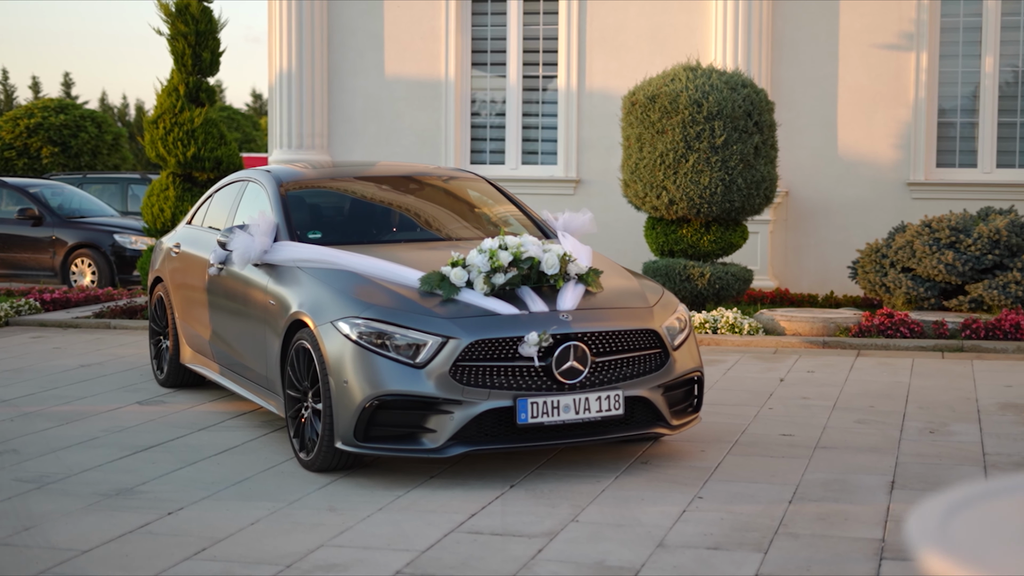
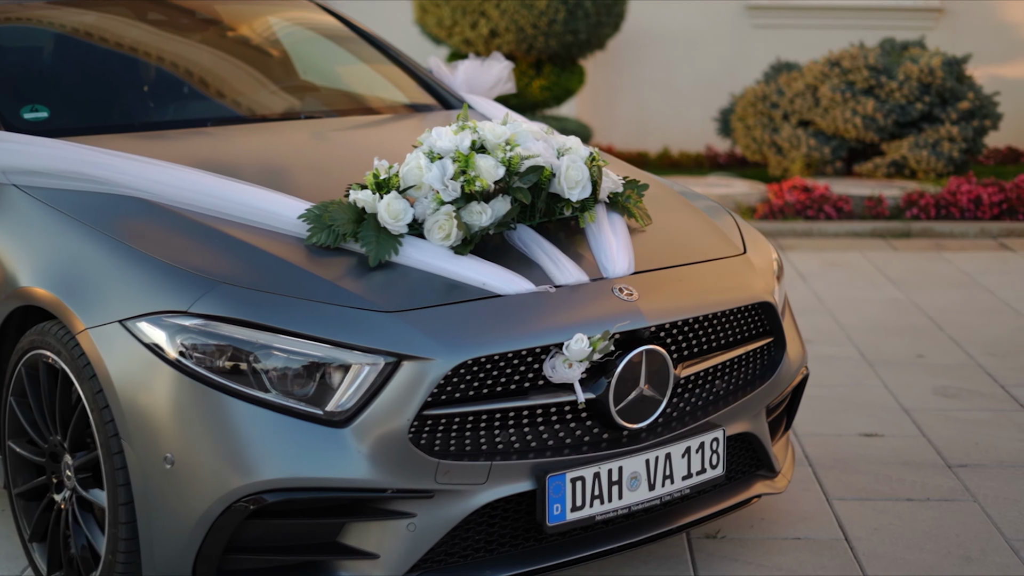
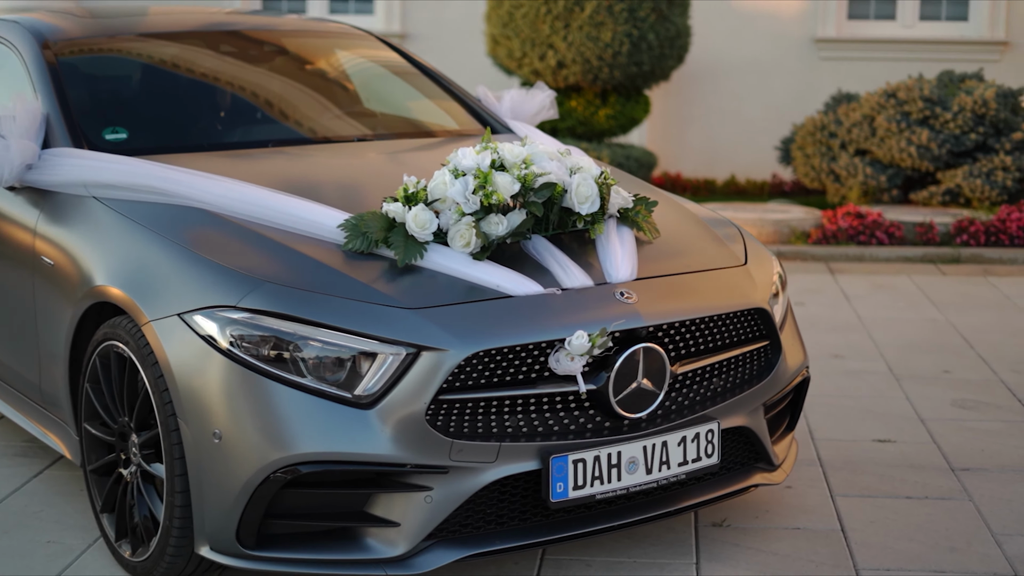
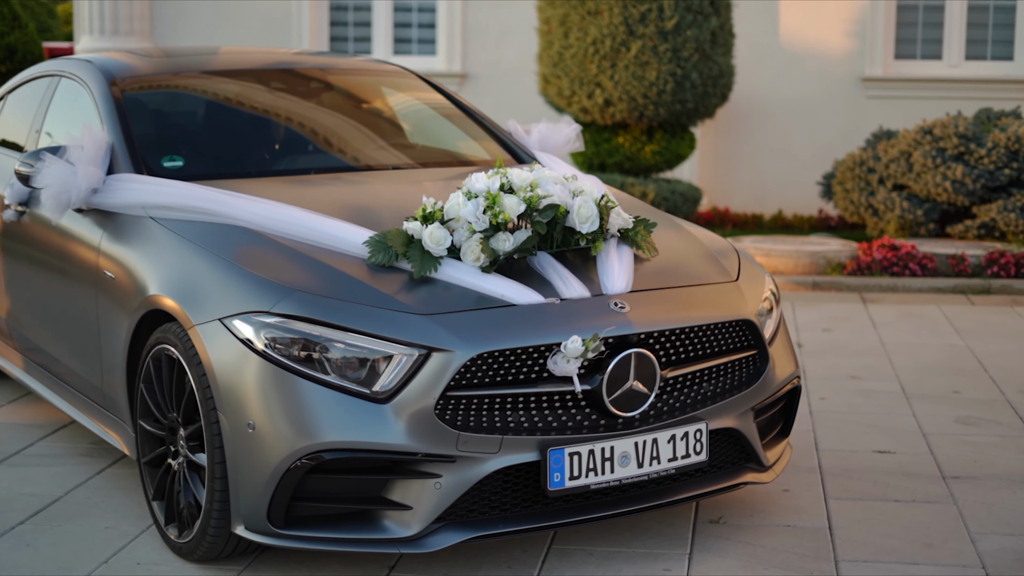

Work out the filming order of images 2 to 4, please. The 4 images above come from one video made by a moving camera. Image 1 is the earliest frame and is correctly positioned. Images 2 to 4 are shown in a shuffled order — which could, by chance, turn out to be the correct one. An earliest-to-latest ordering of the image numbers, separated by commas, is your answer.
4, 3, 2
